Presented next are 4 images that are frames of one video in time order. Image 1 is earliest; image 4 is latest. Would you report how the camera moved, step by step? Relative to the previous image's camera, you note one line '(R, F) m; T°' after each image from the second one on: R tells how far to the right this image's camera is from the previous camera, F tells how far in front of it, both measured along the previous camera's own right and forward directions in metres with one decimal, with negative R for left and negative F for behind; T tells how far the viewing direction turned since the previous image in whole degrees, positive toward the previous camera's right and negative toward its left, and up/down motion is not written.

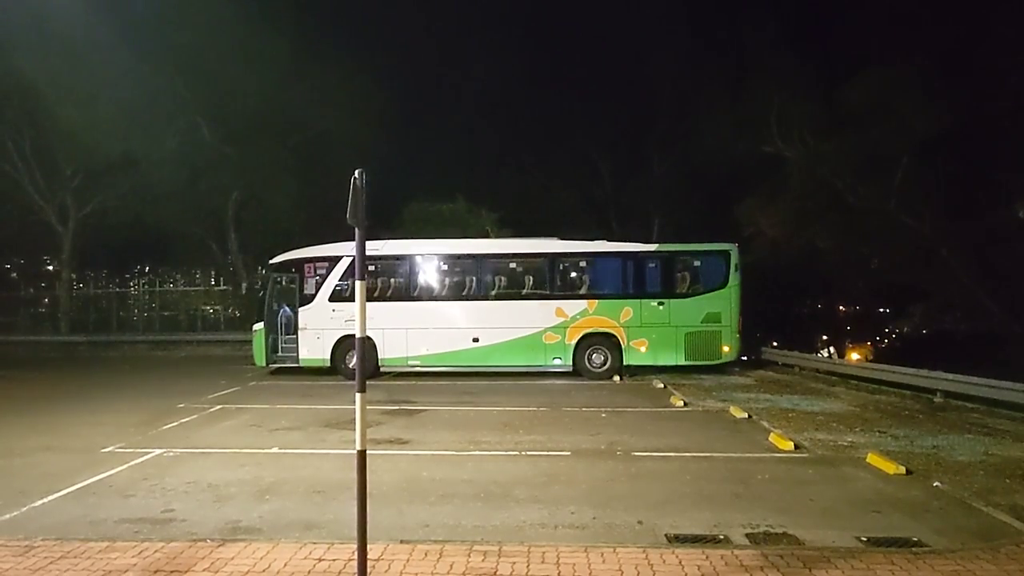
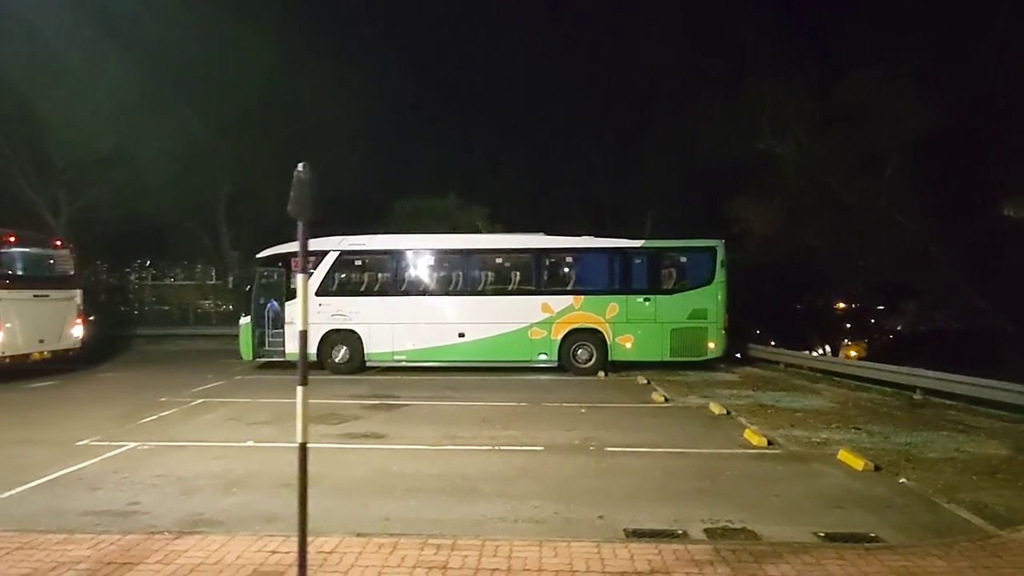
(+0.4, 0.0) m; 0°
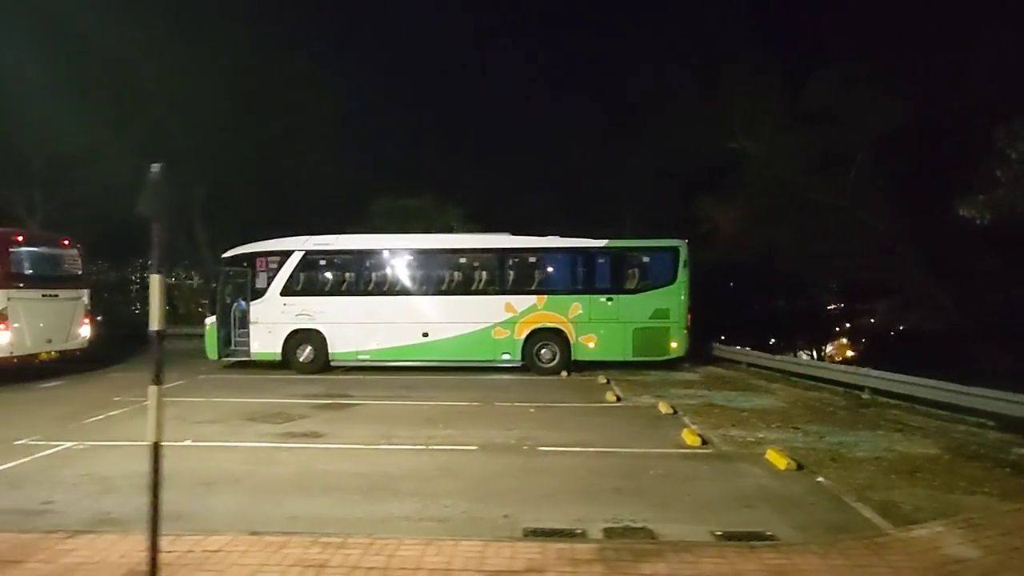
(+1.0, 0.0) m; 0°
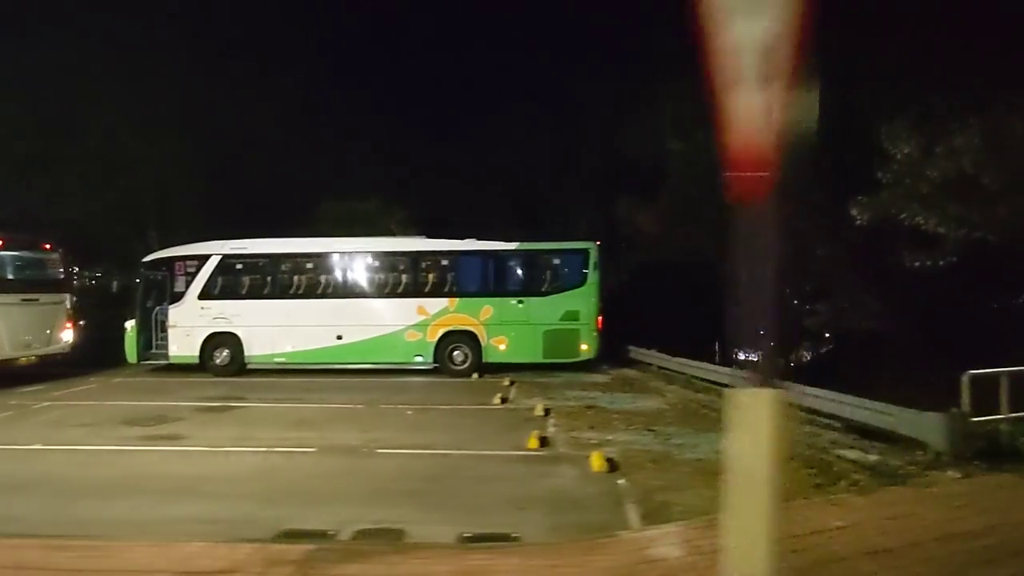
(+2.6, -0.1) m; 0°
